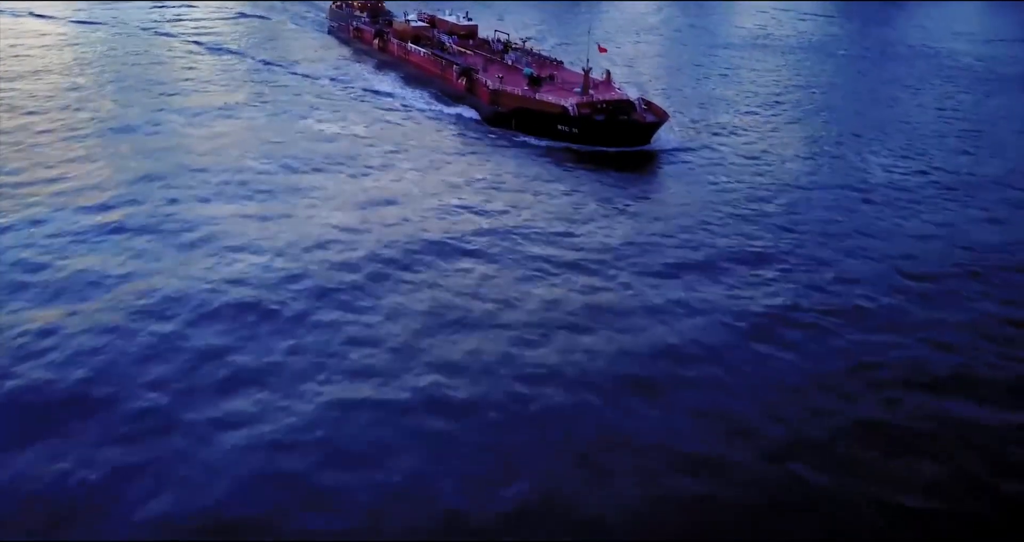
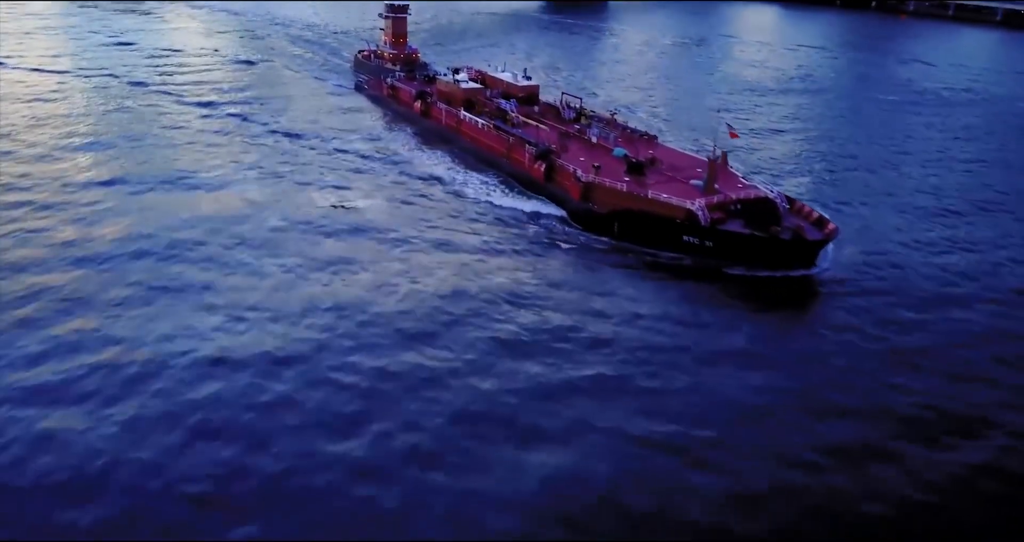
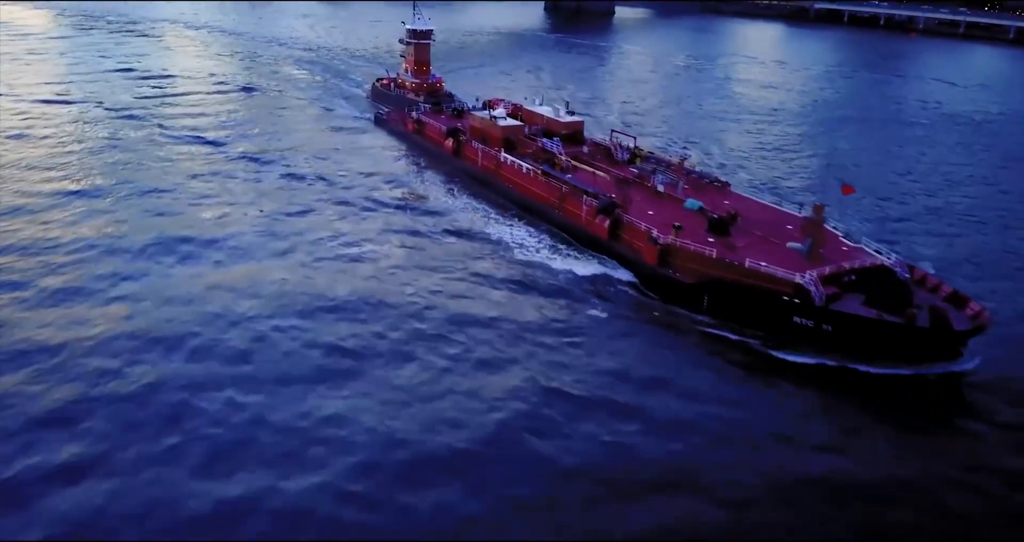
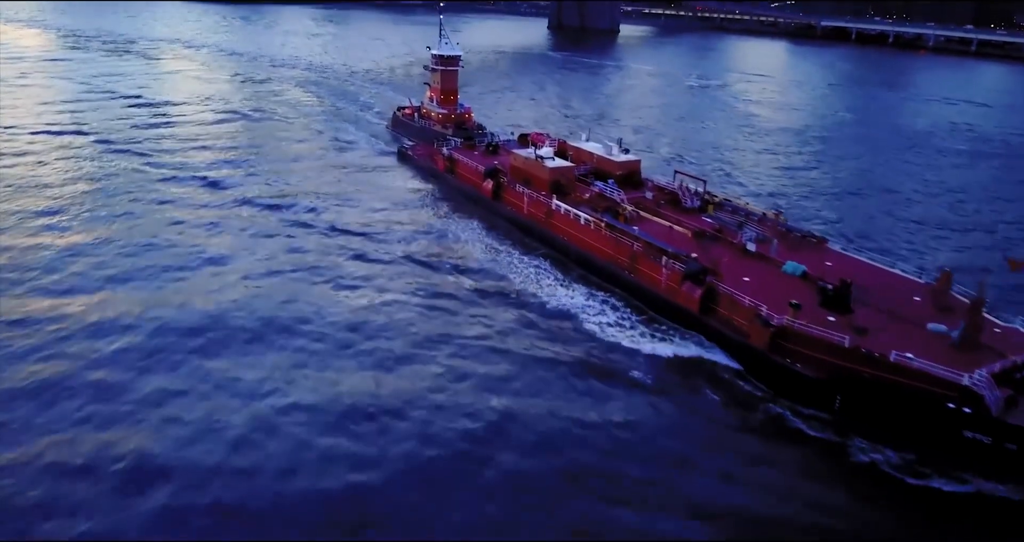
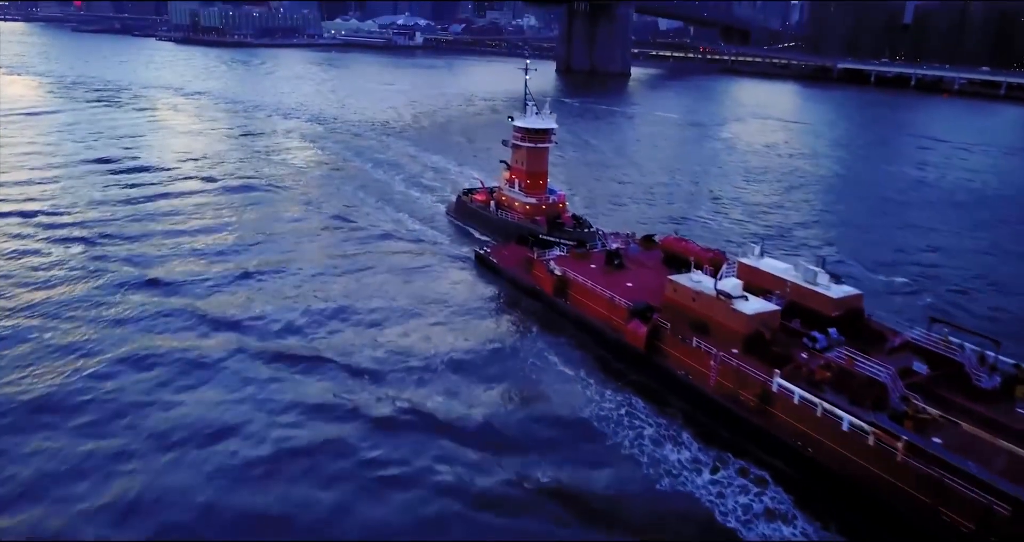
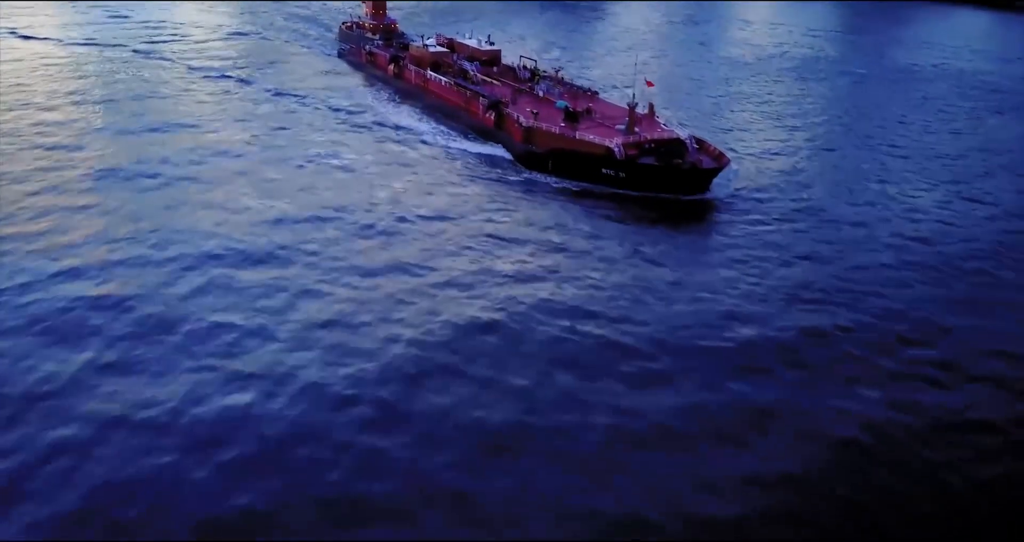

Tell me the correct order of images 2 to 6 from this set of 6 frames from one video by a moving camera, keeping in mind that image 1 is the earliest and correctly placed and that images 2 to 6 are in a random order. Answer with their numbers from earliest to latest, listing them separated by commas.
6, 2, 3, 4, 5
